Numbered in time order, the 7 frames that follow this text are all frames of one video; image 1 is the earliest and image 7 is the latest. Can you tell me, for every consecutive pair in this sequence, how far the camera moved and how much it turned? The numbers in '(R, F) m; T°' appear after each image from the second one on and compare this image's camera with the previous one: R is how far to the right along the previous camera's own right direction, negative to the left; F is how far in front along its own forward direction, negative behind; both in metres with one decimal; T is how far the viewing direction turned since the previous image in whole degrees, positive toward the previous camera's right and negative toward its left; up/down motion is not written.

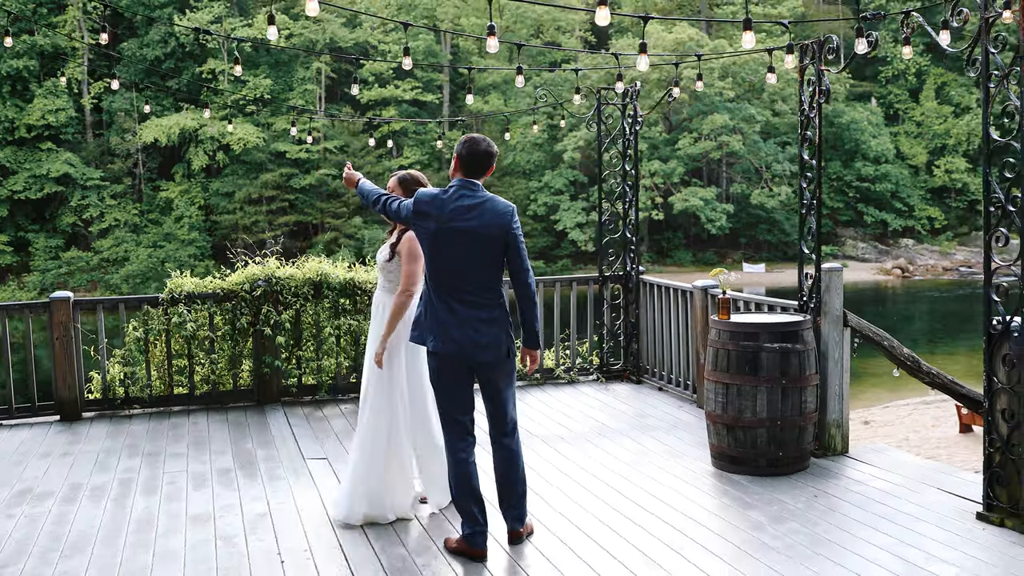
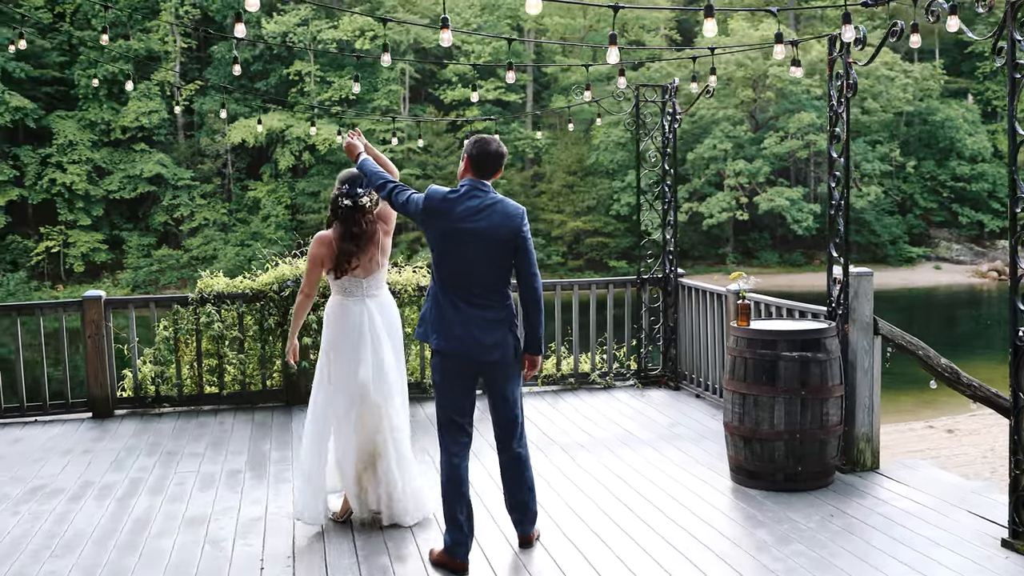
(+0.4, +0.1) m; -5°
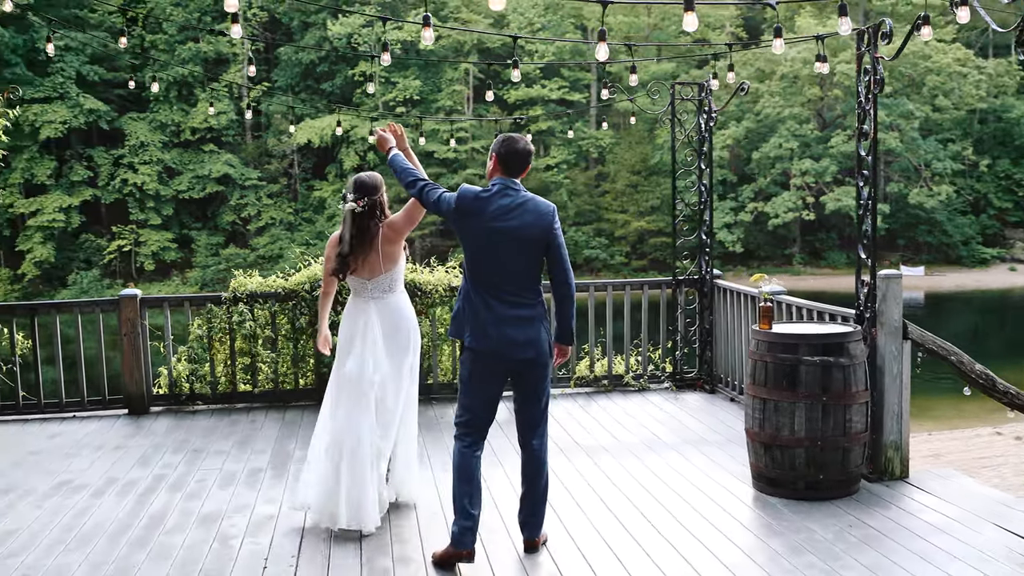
(+0.2, +0.1) m; -4°
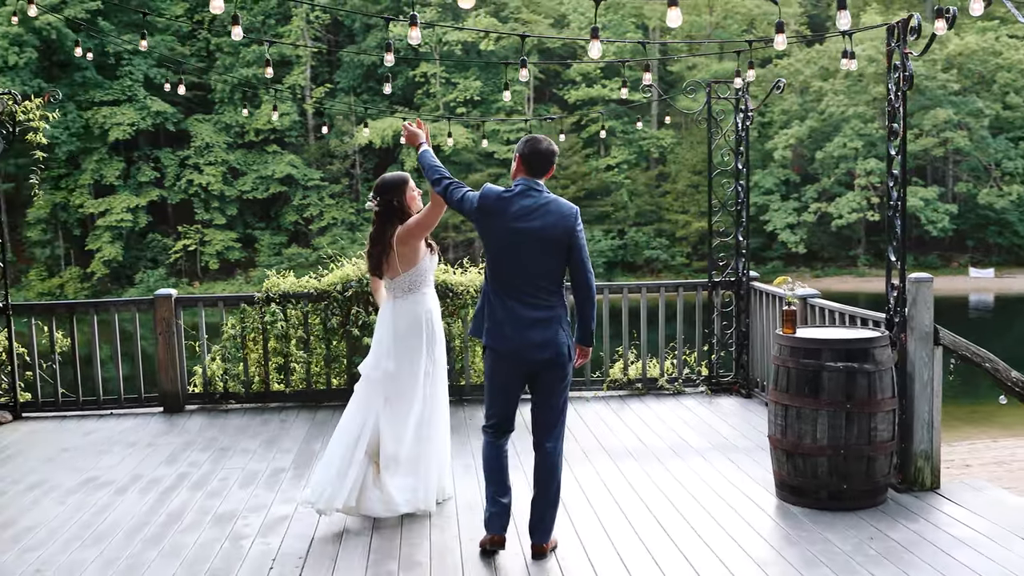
(+0.2, +0.1) m; -4°
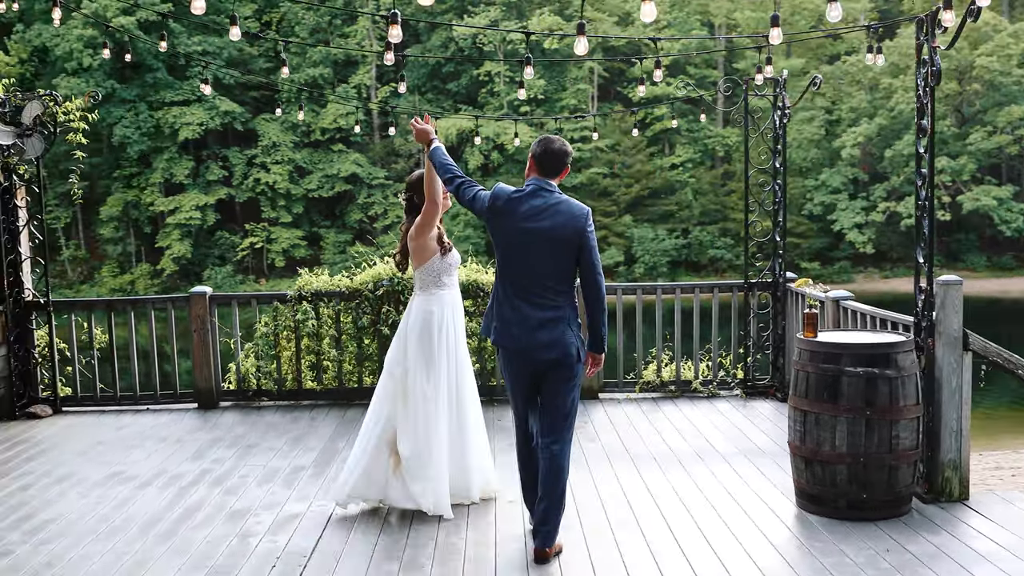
(+0.2, +0.1) m; -4°
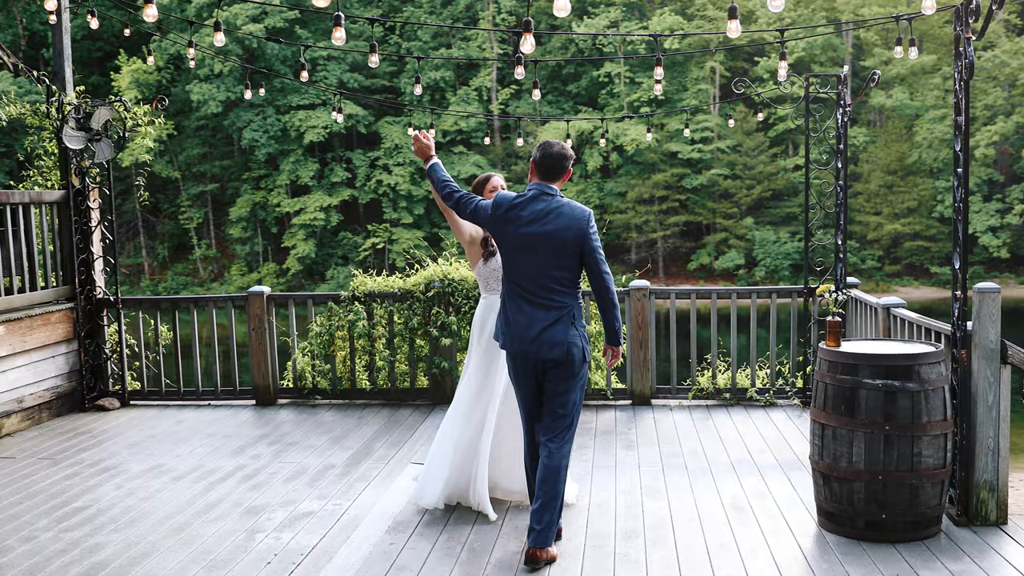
(+0.5, +0.1) m; -7°
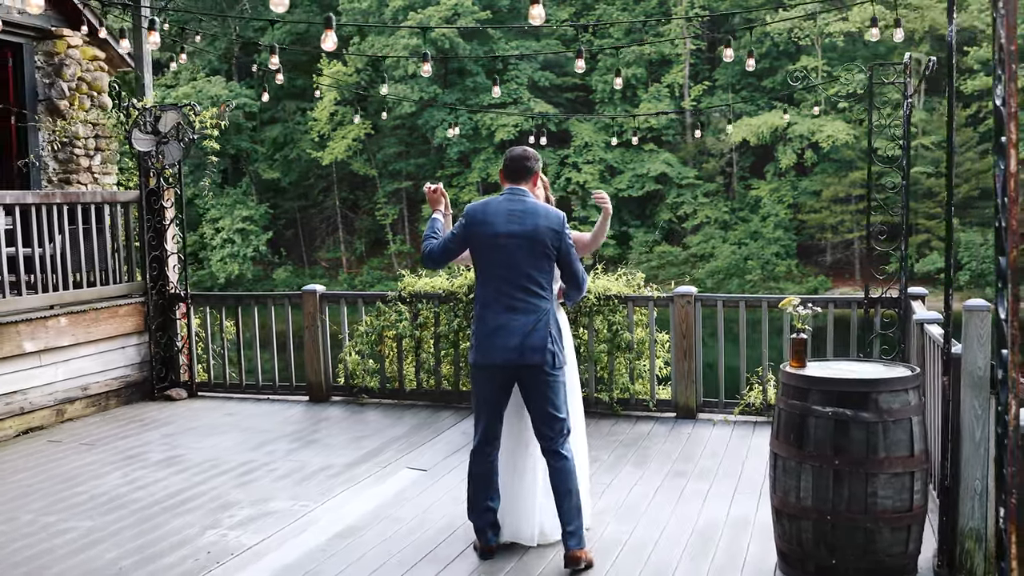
(+1.0, +0.3) m; -12°
